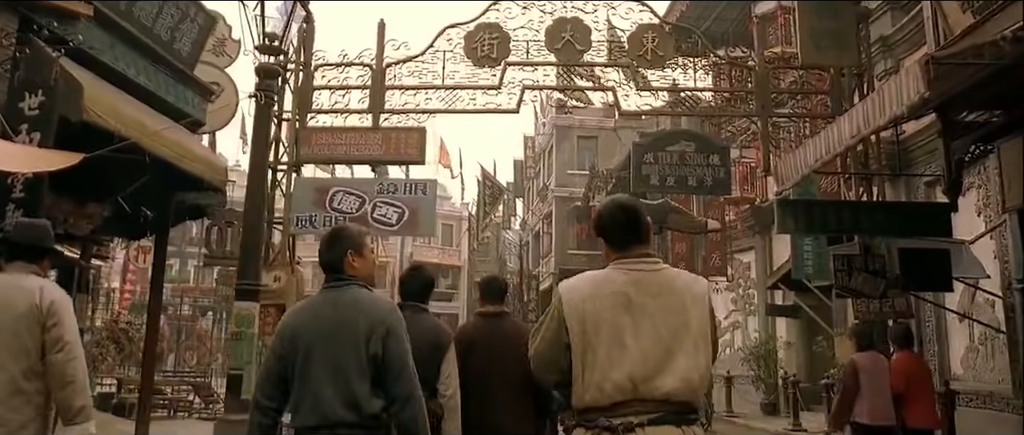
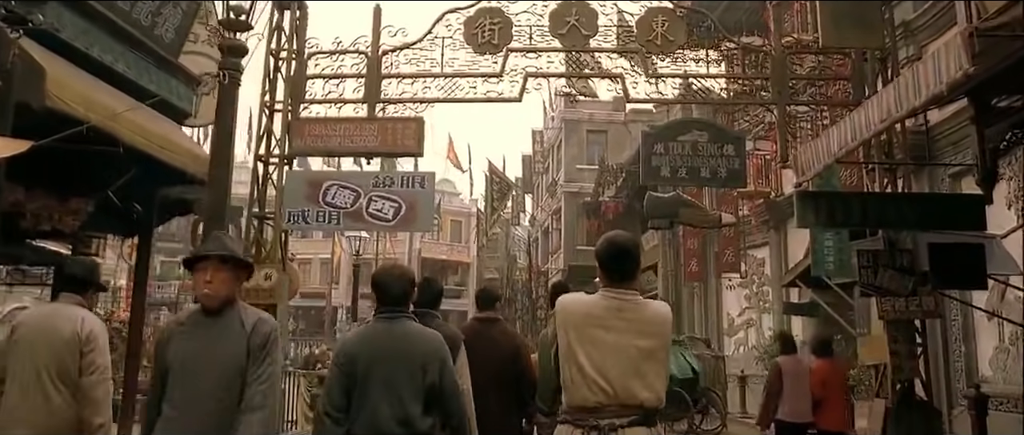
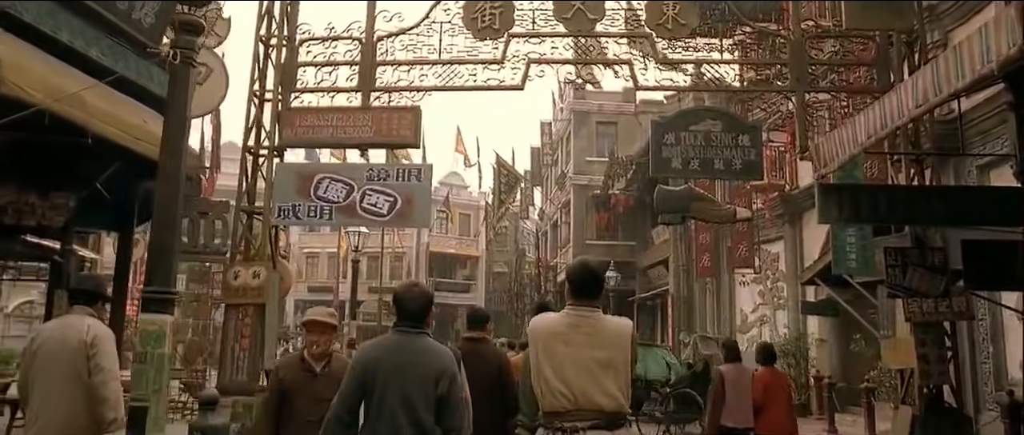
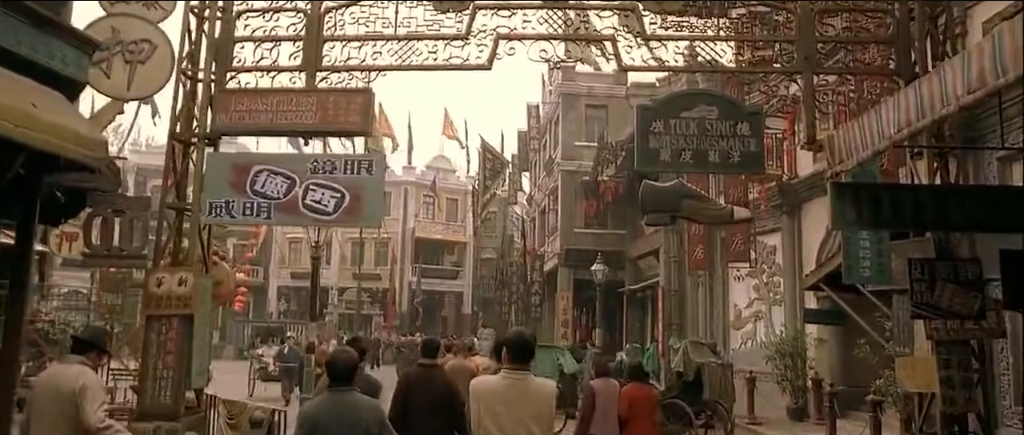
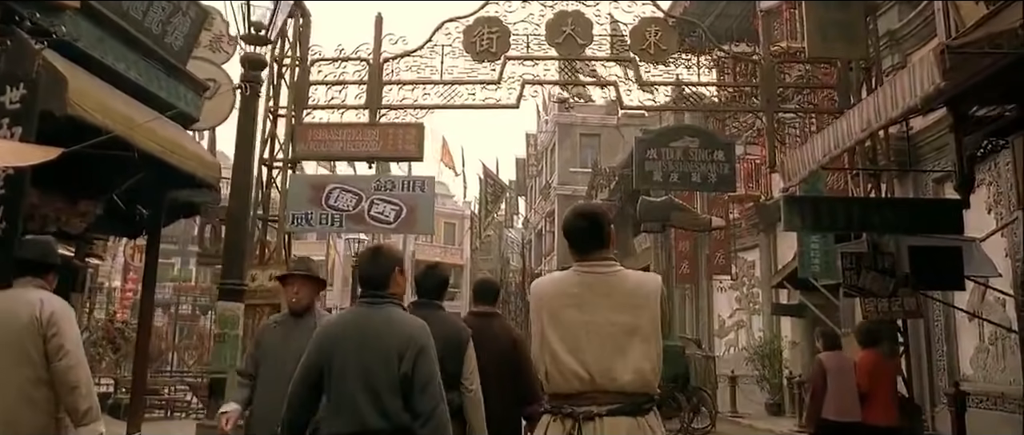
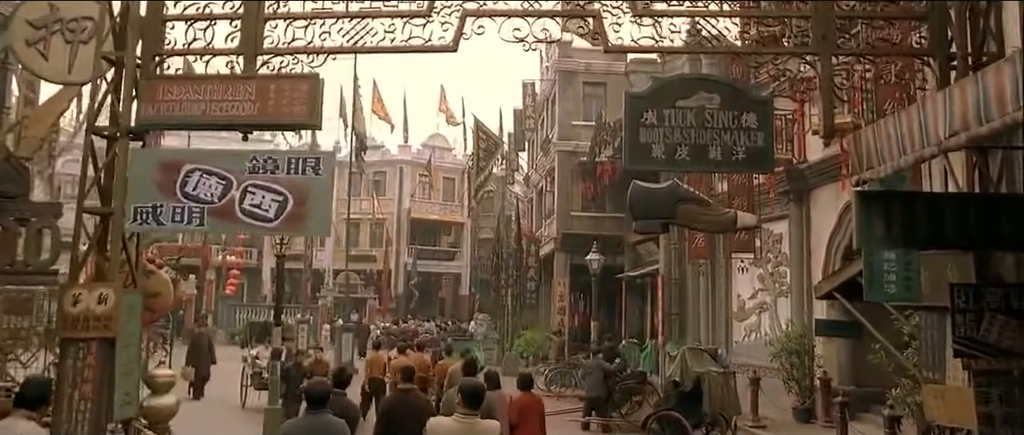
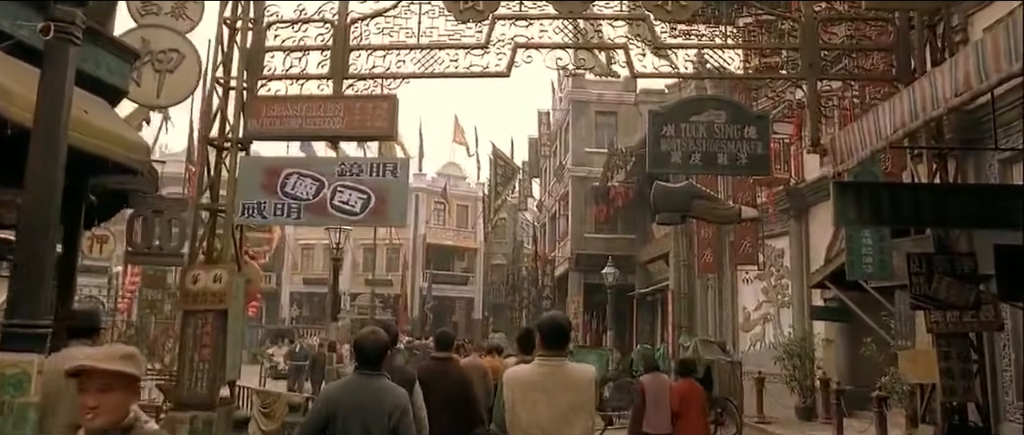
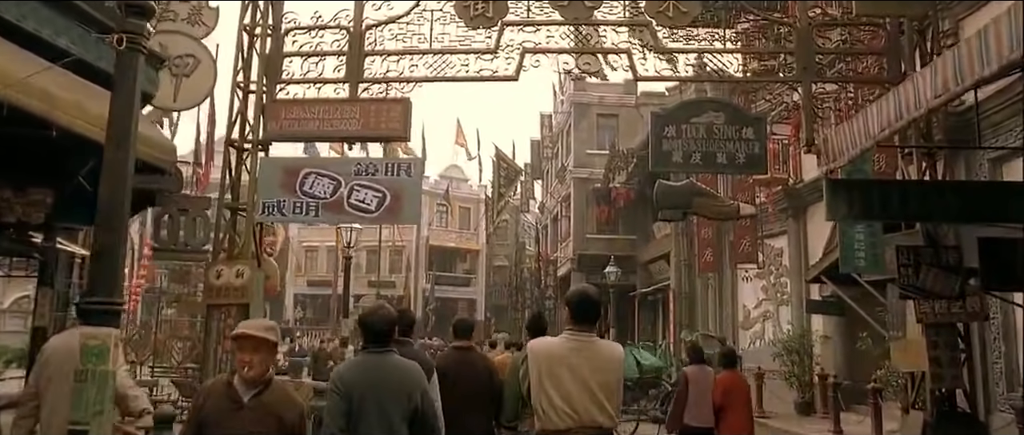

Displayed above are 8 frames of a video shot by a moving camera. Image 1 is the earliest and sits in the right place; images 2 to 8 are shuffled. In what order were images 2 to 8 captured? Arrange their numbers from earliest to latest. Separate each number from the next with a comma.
5, 2, 3, 8, 7, 4, 6
